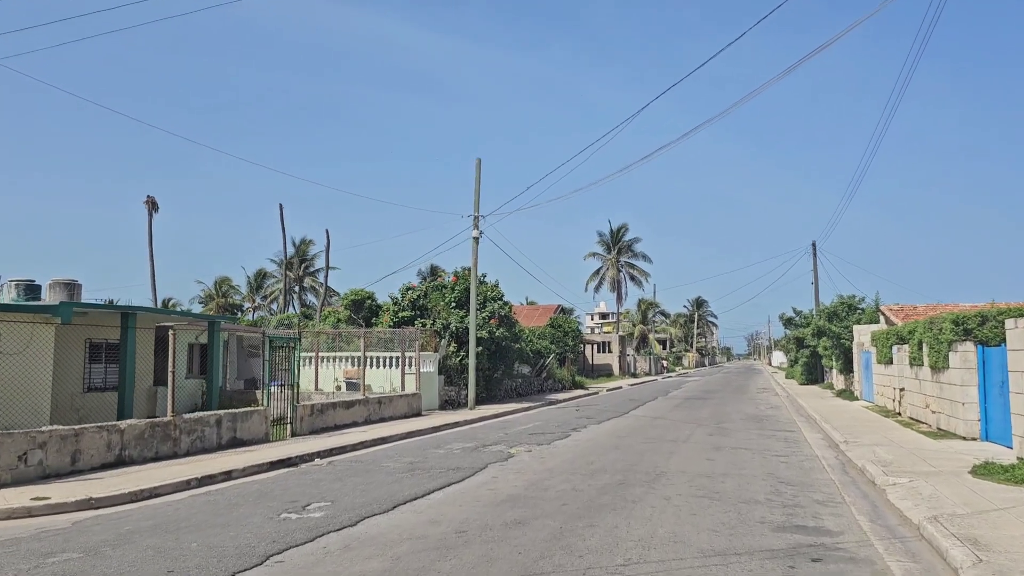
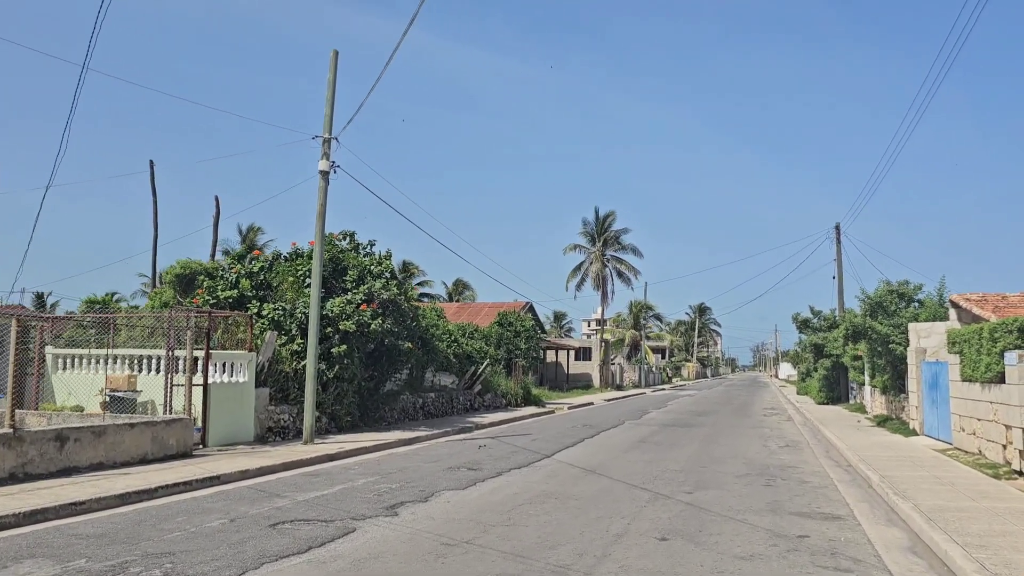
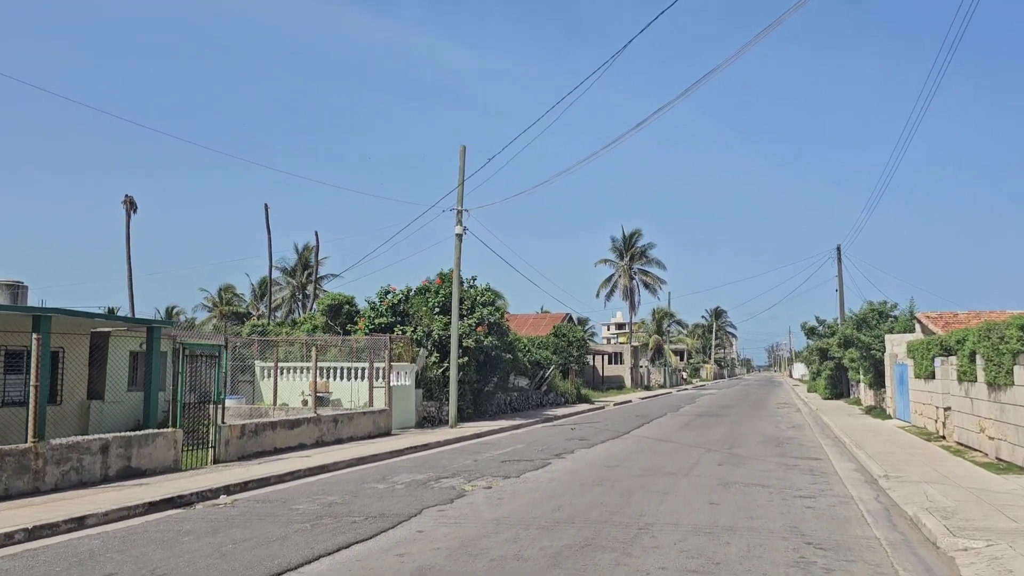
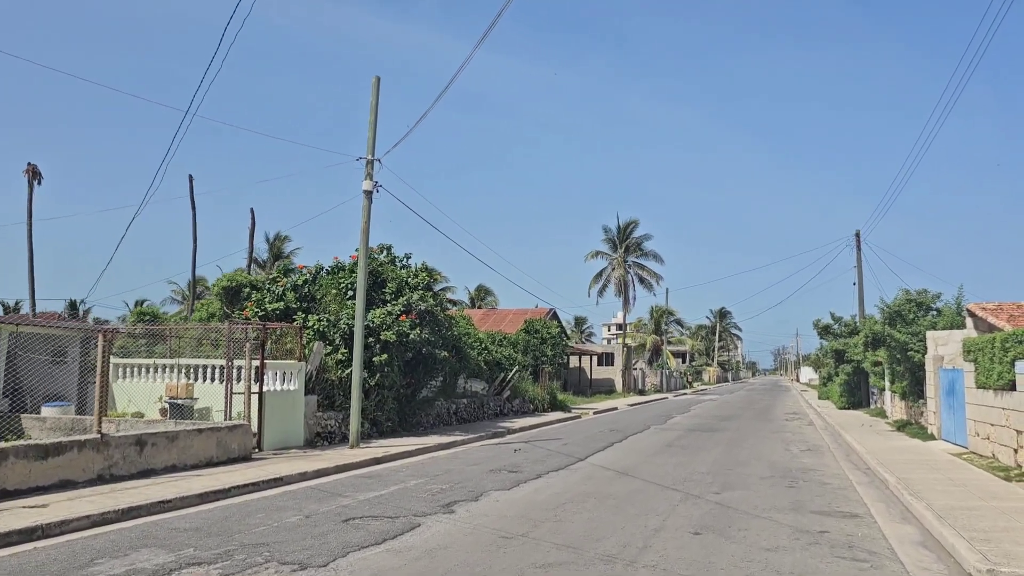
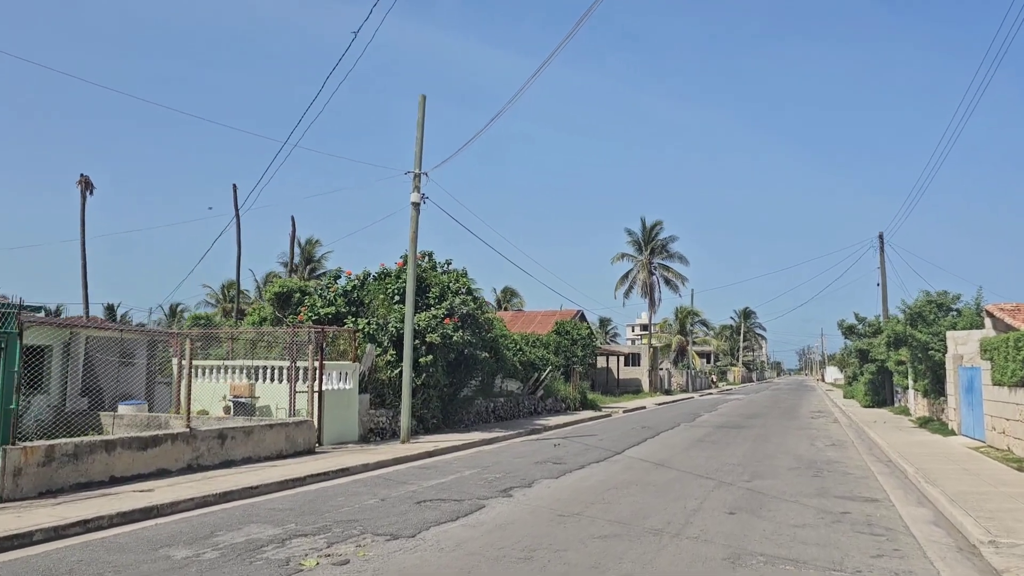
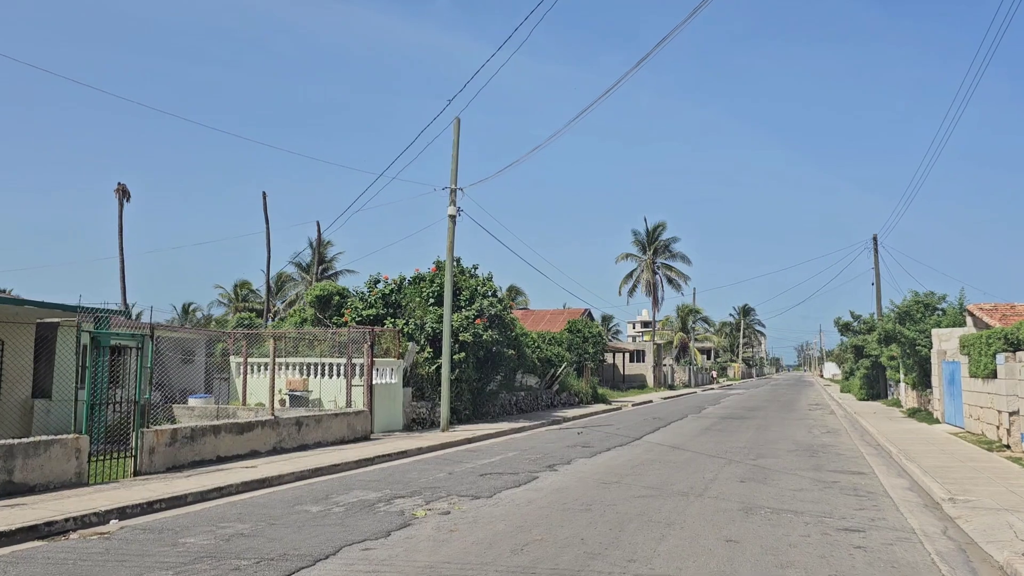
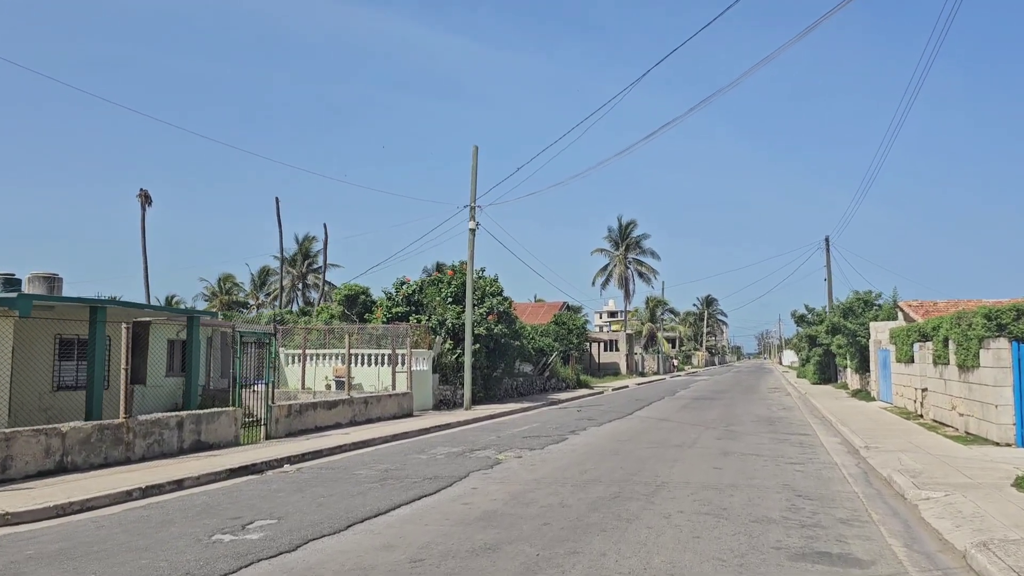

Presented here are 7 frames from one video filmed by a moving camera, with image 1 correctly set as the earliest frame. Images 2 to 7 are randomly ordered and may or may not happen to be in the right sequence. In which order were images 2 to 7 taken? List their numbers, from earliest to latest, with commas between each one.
7, 3, 6, 5, 4, 2
